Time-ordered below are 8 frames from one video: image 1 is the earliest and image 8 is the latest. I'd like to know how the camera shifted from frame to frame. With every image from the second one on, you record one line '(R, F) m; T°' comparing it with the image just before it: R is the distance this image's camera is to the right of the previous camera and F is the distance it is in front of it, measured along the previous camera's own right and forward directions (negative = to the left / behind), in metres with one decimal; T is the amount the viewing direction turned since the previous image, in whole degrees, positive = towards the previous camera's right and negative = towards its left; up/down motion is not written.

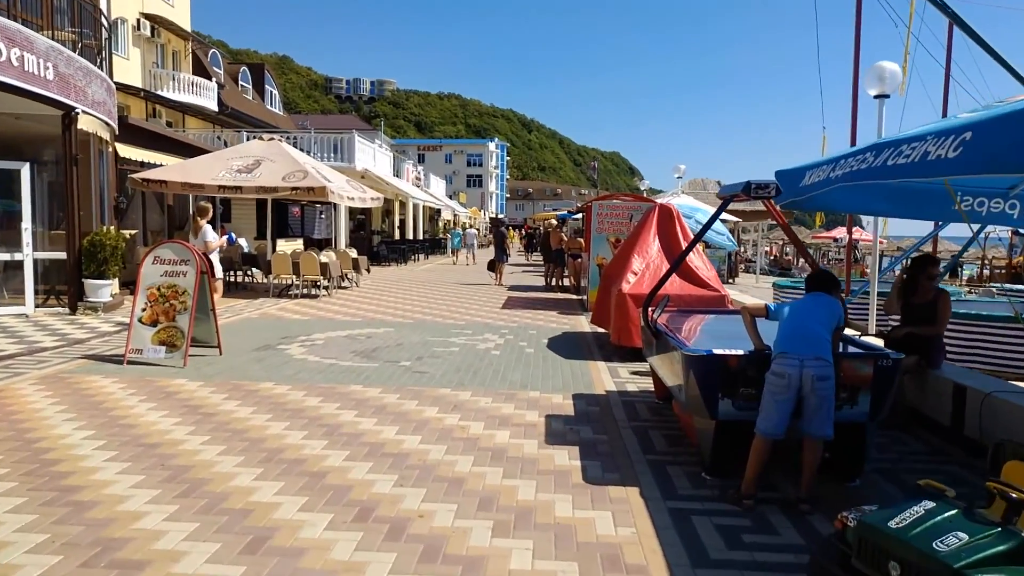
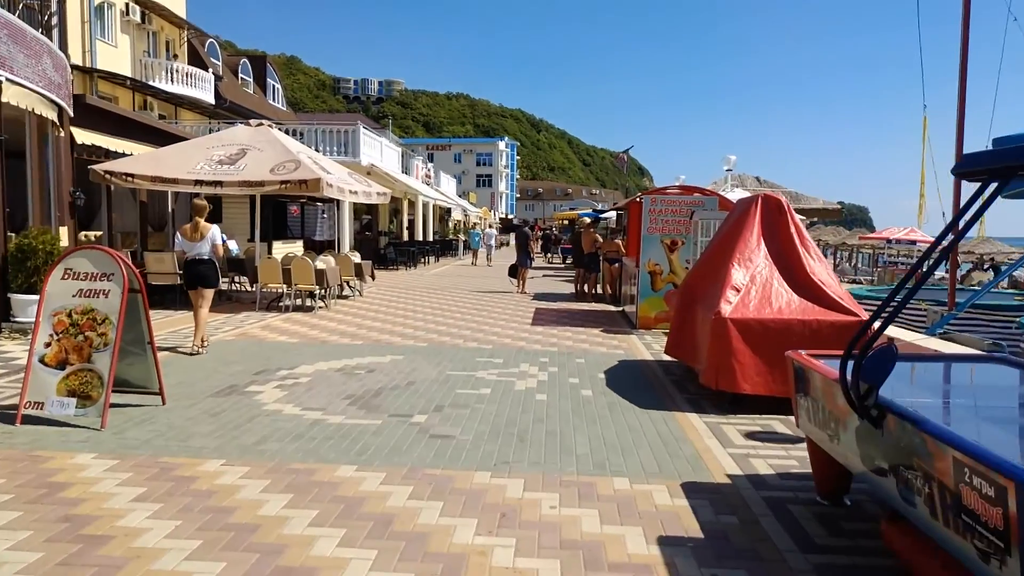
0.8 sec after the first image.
(-0.4, +2.2) m; -1°
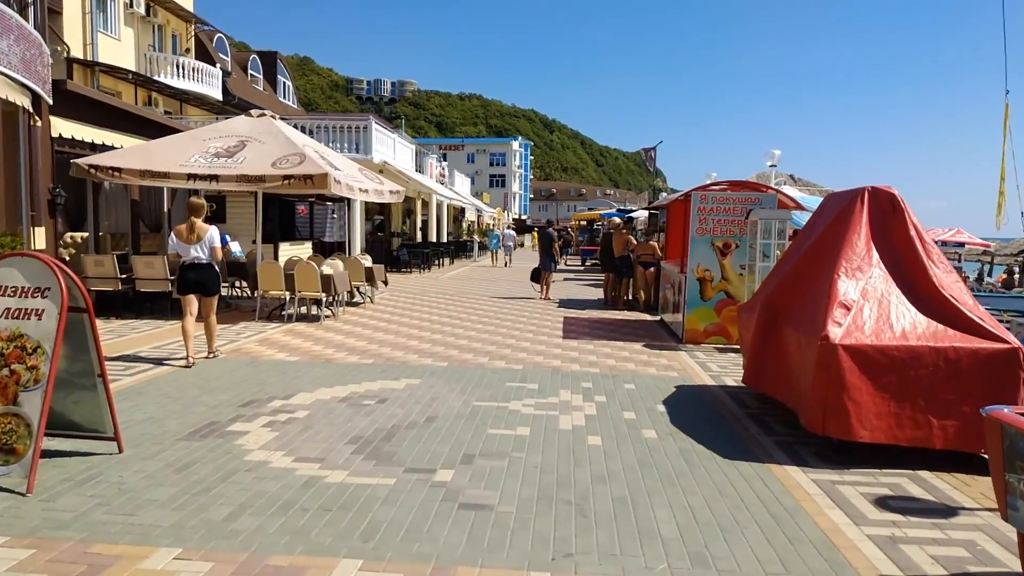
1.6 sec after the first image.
(-0.2, +1.2) m; -1°
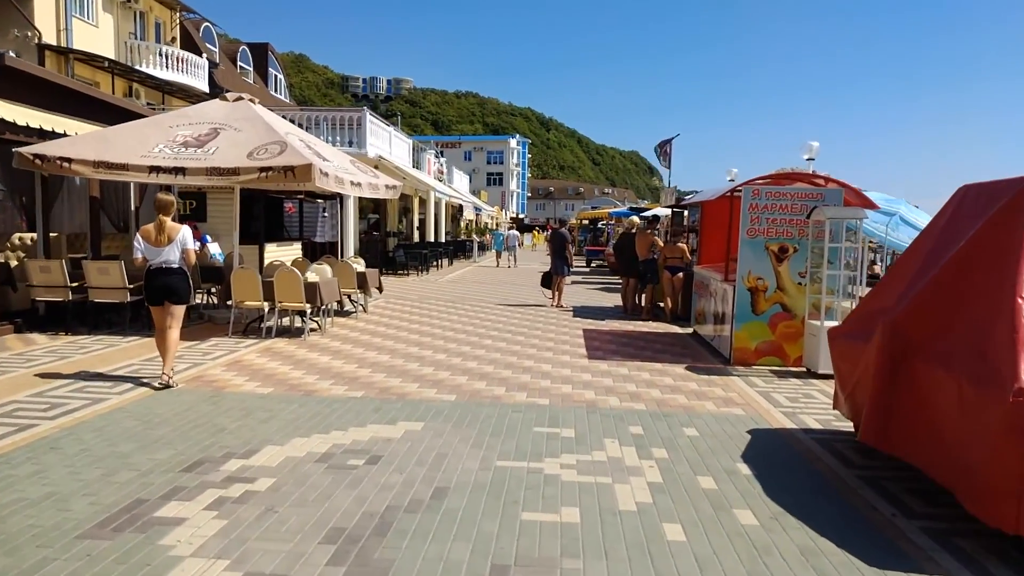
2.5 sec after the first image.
(-0.2, +1.4) m; 0°
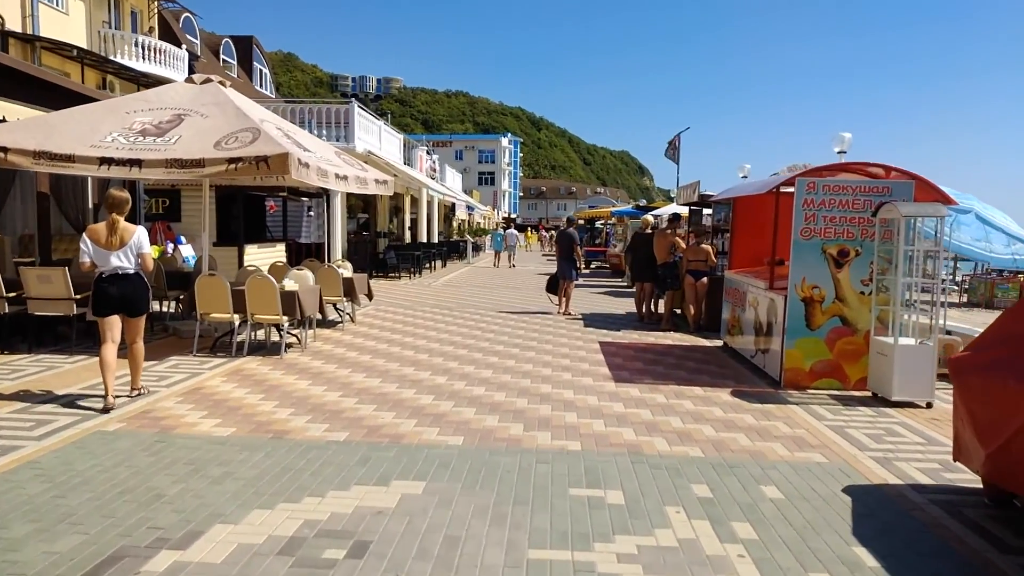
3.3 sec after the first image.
(-0.2, +1.2) m; +1°
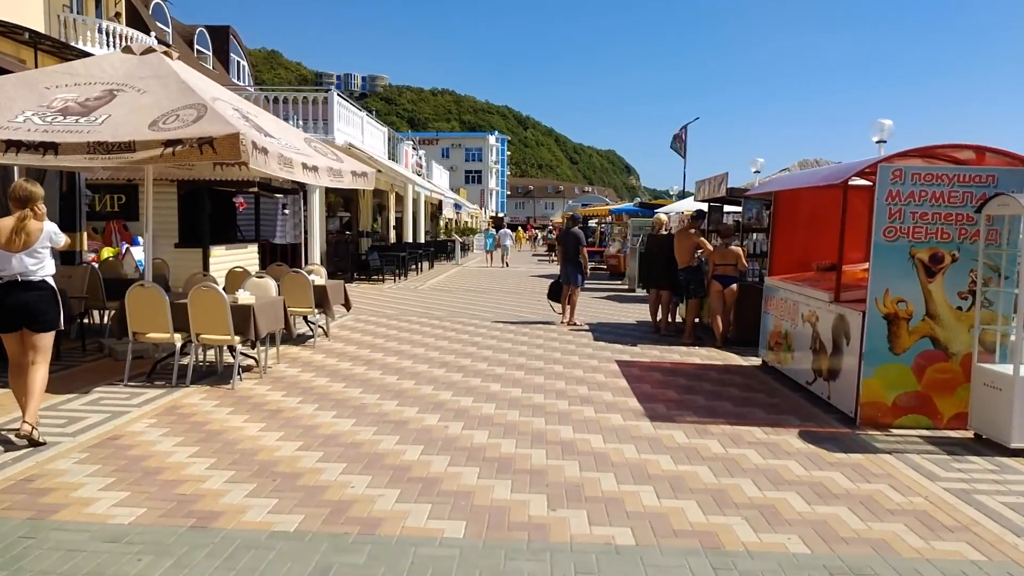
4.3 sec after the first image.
(-0.2, +1.4) m; +1°
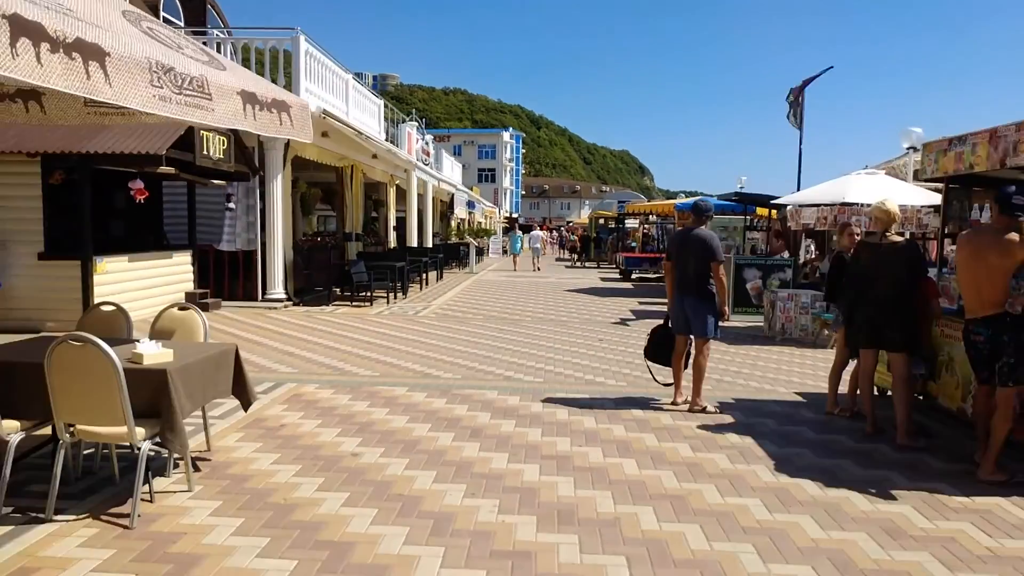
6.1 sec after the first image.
(-0.5, +5.0) m; -1°
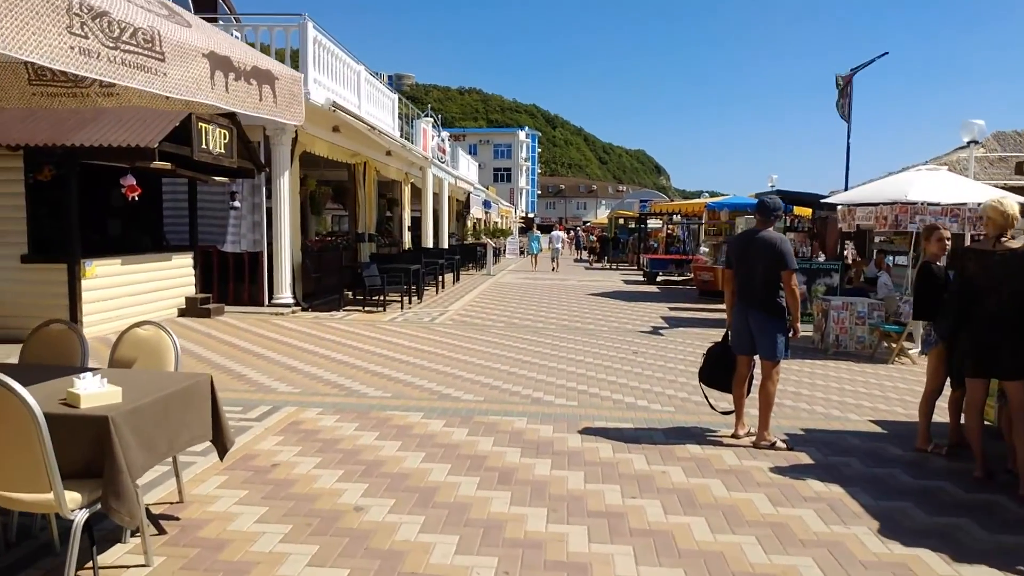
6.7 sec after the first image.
(-0.1, +0.8) m; -1°
